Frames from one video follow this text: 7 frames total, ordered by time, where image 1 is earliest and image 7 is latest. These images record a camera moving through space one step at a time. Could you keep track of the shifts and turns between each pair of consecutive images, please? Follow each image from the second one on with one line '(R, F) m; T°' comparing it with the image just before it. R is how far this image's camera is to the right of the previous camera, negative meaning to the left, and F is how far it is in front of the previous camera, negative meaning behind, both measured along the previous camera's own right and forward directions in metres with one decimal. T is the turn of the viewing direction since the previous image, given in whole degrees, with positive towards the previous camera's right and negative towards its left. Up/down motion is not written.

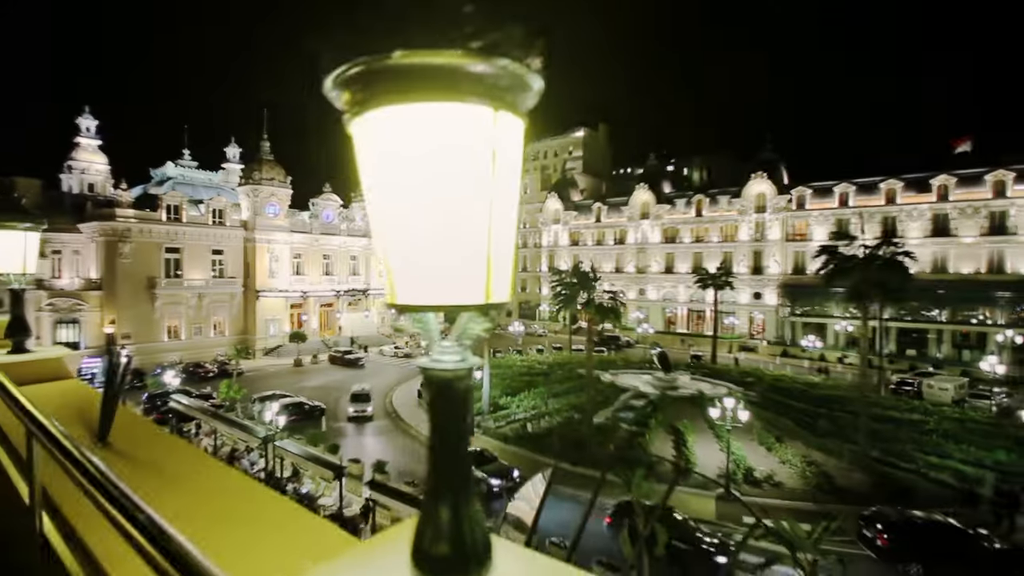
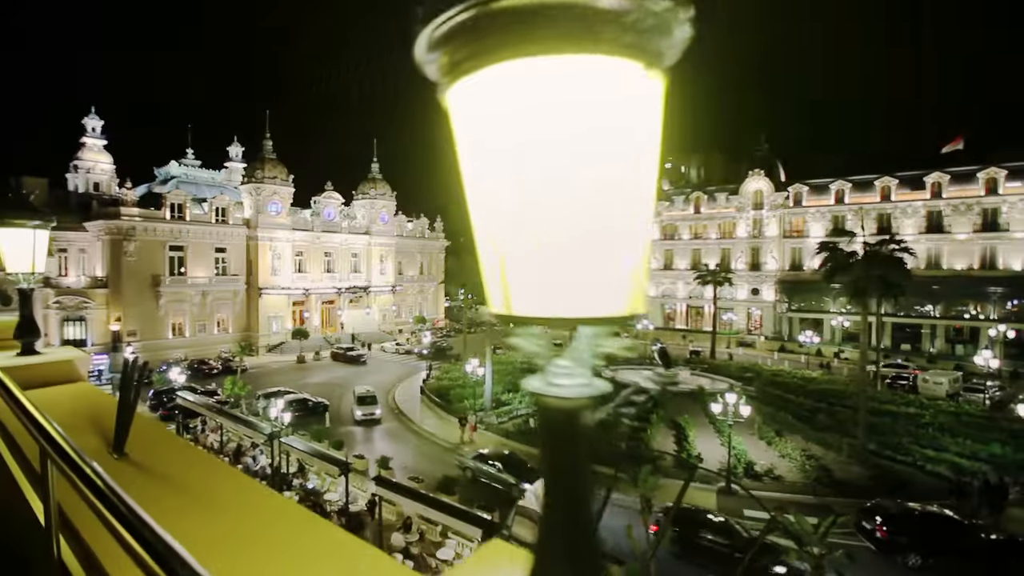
(-0.2, -0.3) m; 0°
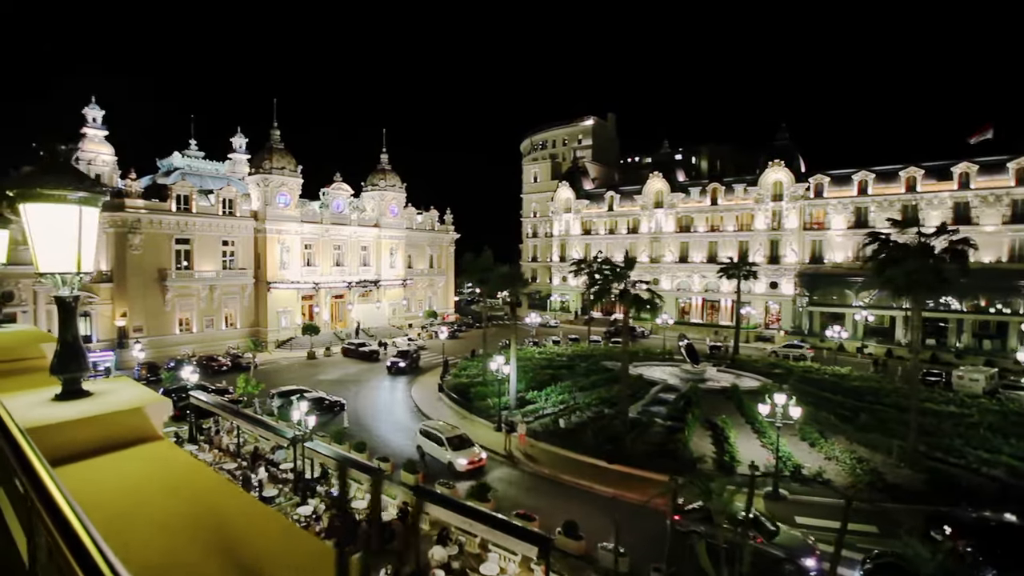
(-1.1, +1.1) m; 0°
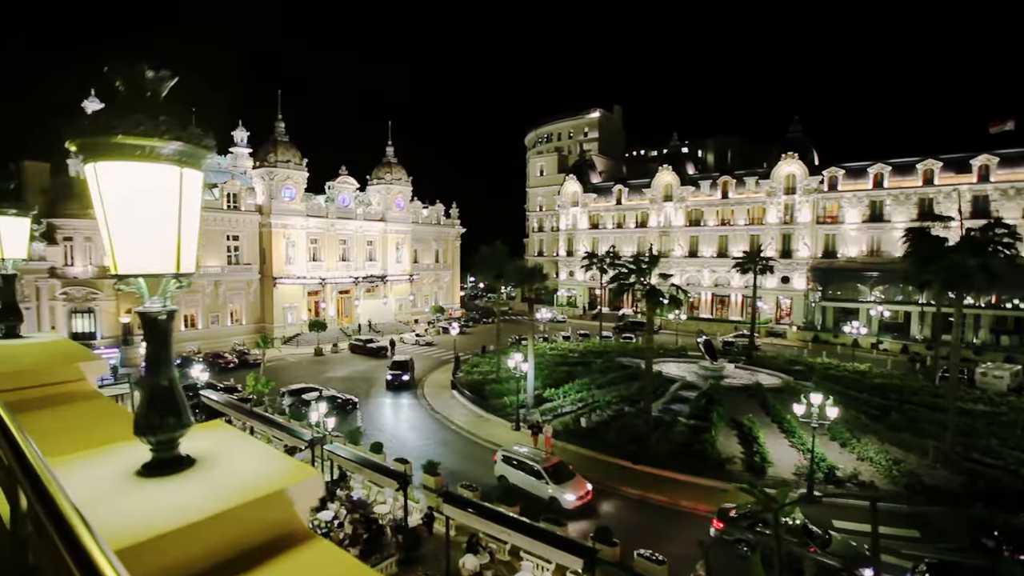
(-0.8, +0.7) m; 0°
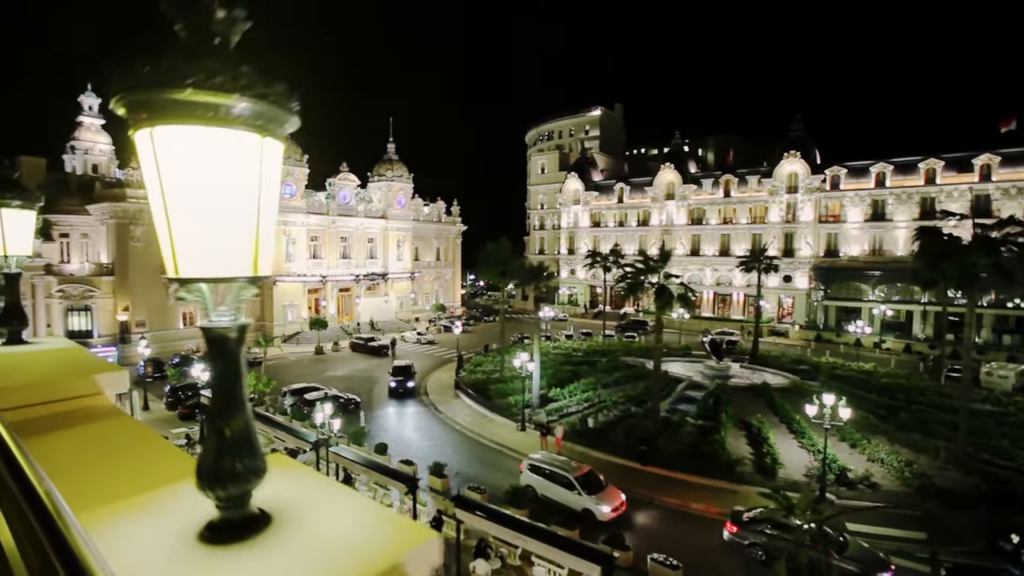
(-0.4, +0.3) m; 0°
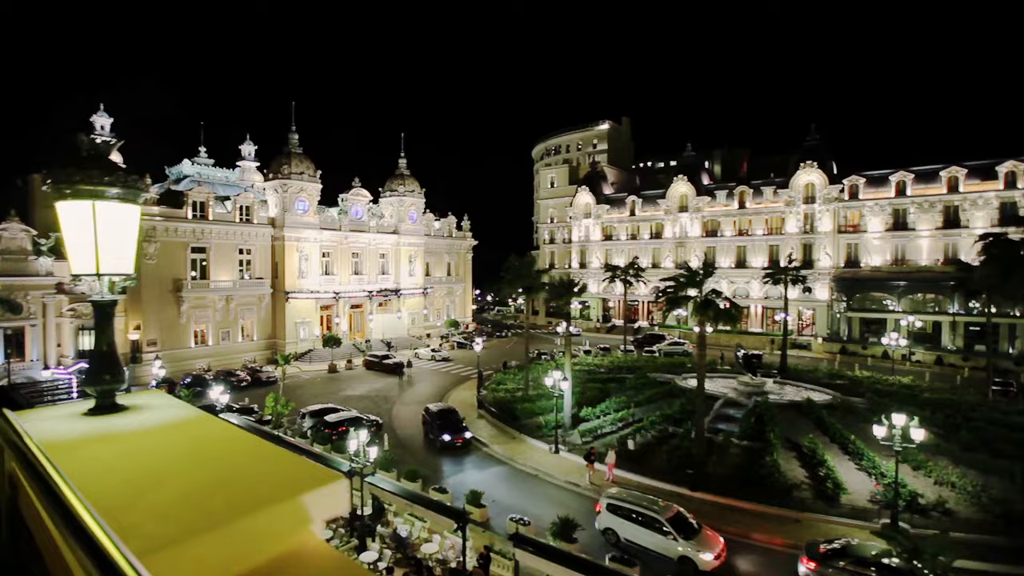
(-1.2, +0.9) m; 0°
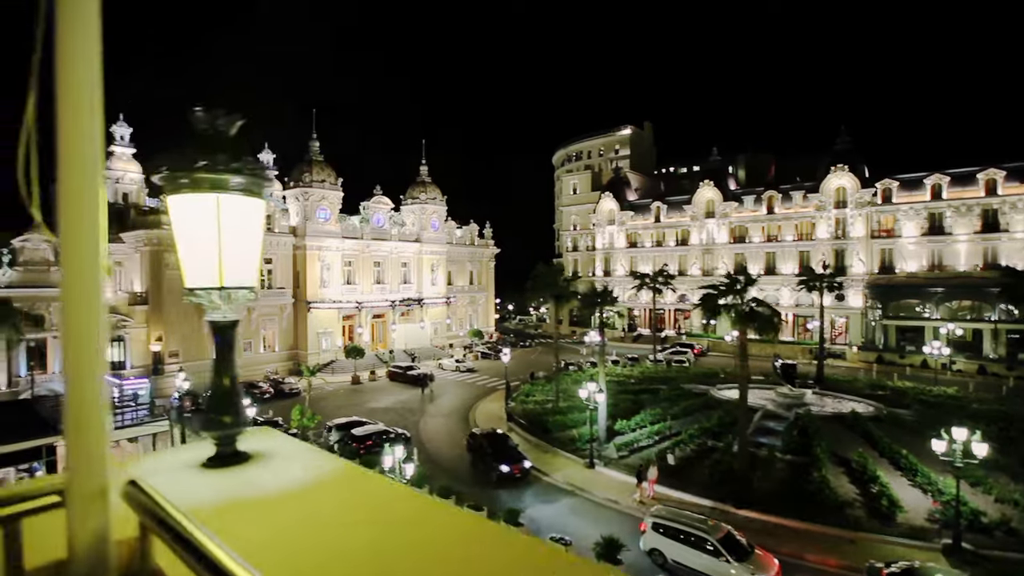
(-0.6, +0.6) m; -2°
